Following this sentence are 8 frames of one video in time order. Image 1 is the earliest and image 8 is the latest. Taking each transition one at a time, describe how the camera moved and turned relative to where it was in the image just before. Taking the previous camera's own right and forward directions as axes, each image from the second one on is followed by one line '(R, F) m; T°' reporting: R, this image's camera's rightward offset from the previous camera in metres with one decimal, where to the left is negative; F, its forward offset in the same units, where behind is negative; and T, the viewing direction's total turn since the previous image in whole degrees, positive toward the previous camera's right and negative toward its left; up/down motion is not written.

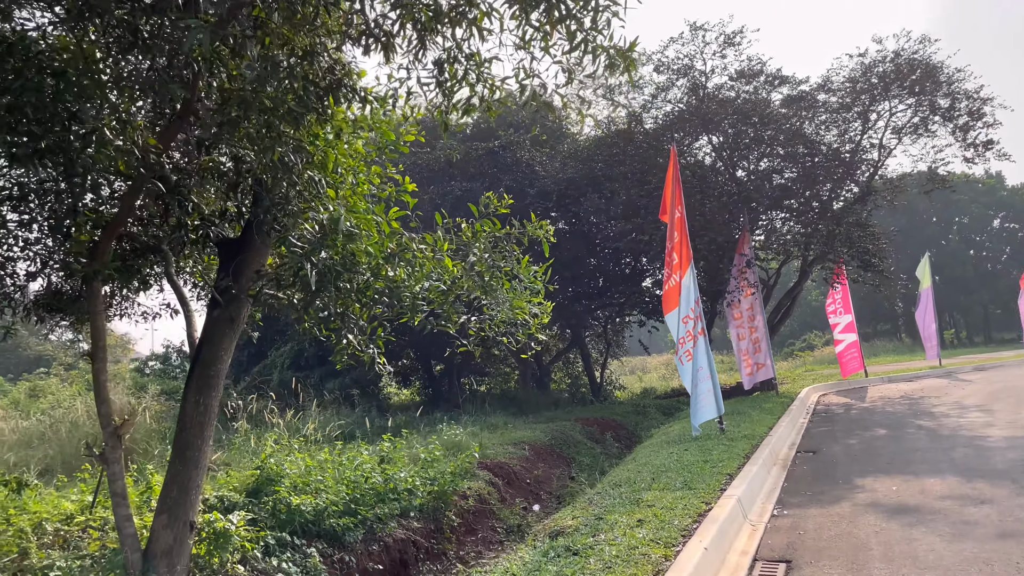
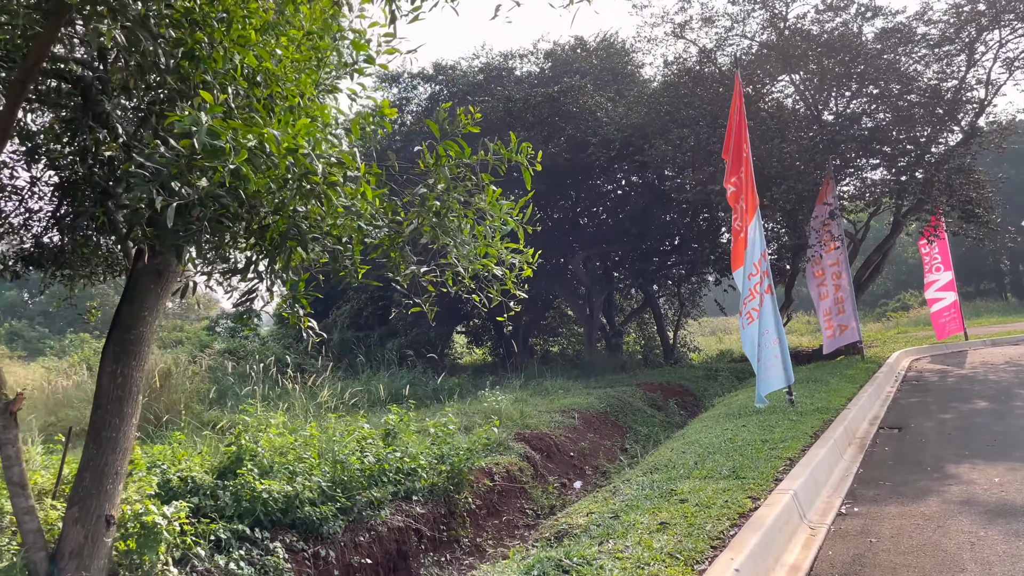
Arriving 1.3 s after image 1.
(+0.4, +0.8) m; -6°
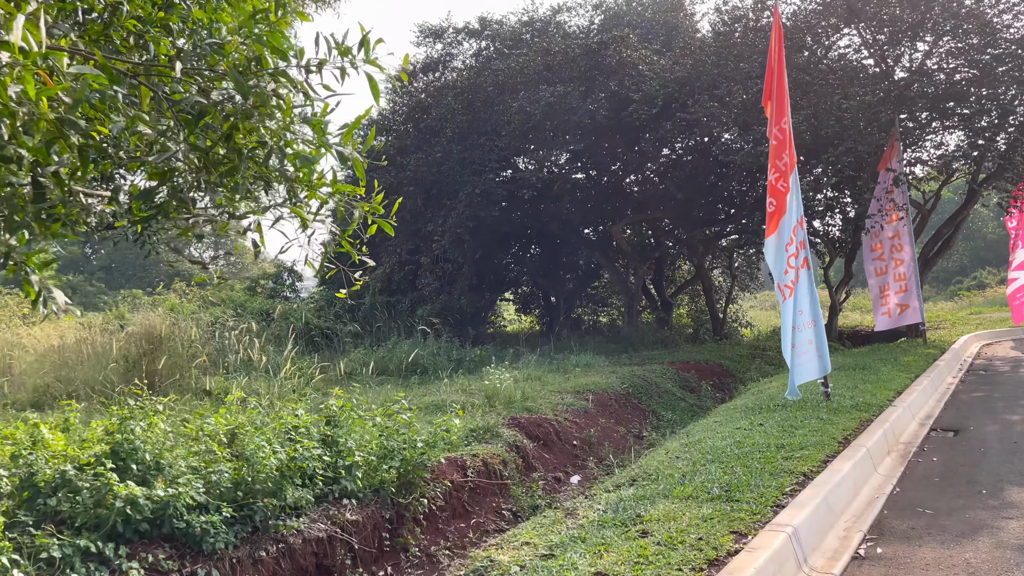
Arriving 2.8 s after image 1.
(+0.5, +0.8) m; -4°
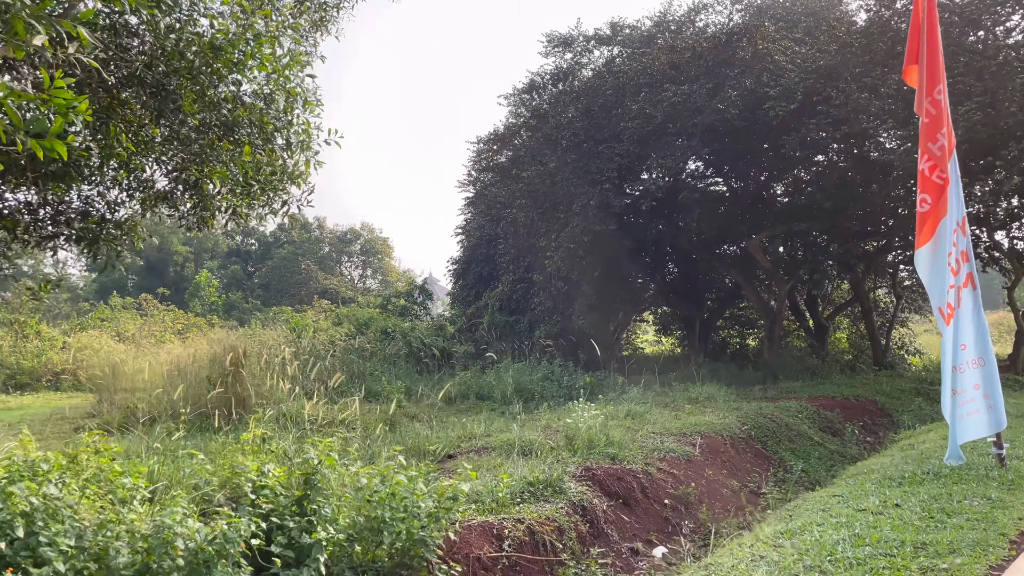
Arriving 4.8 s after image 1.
(+0.5, +1.1) m; -11°
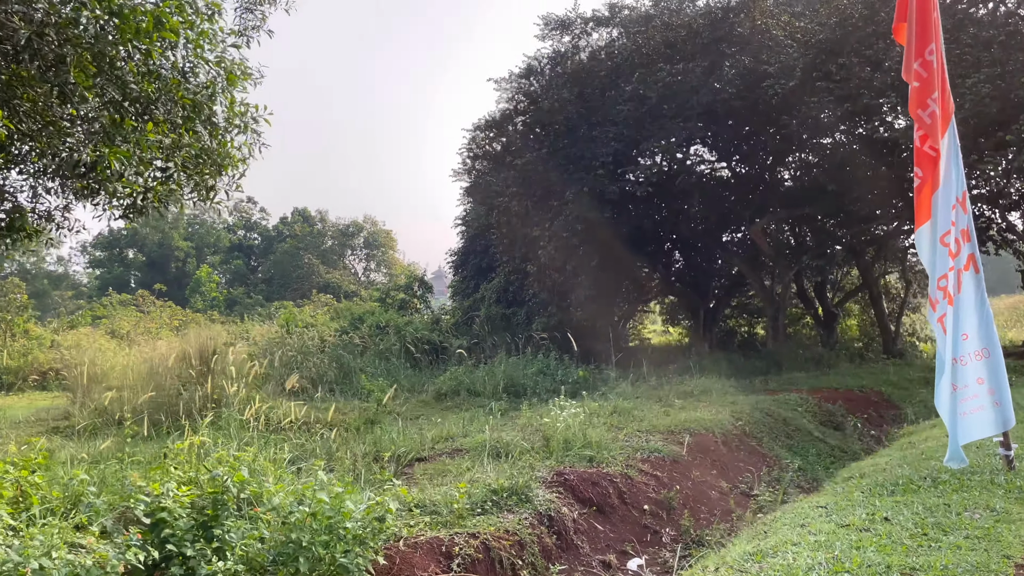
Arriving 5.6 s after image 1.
(+0.3, +0.4) m; -1°
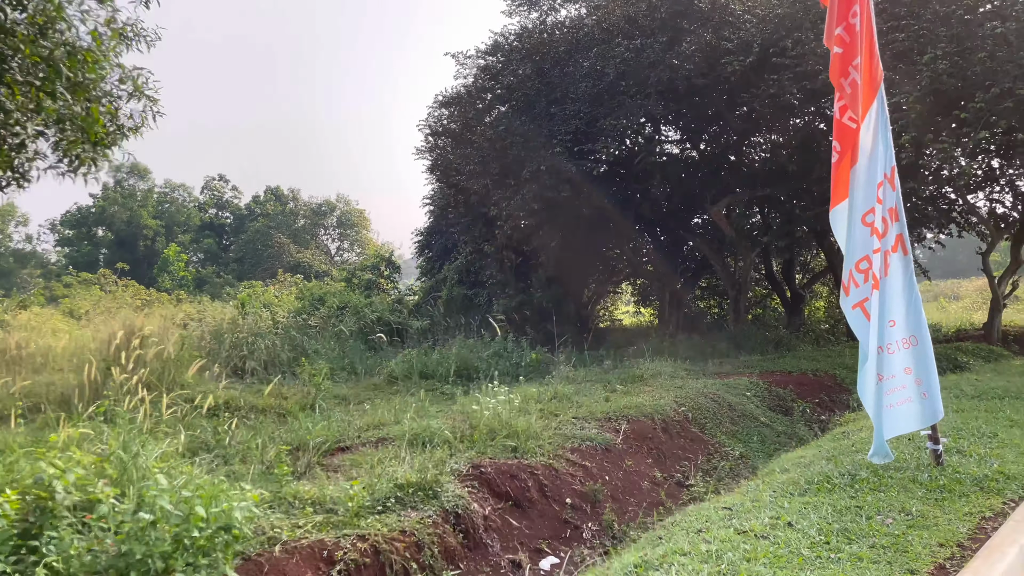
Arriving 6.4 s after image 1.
(+0.4, +0.3) m; +1°
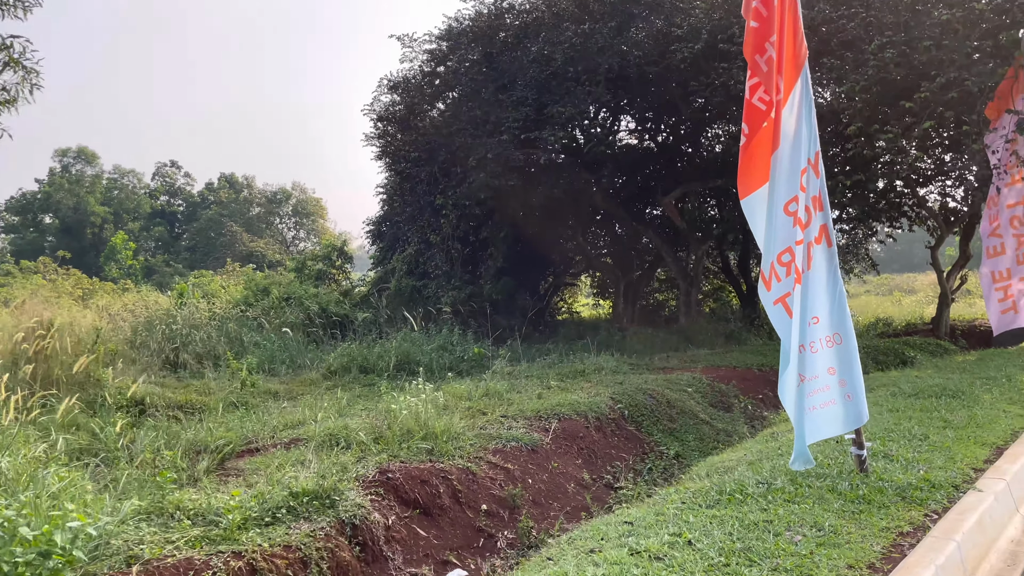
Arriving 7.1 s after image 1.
(+0.3, +0.3) m; +2°
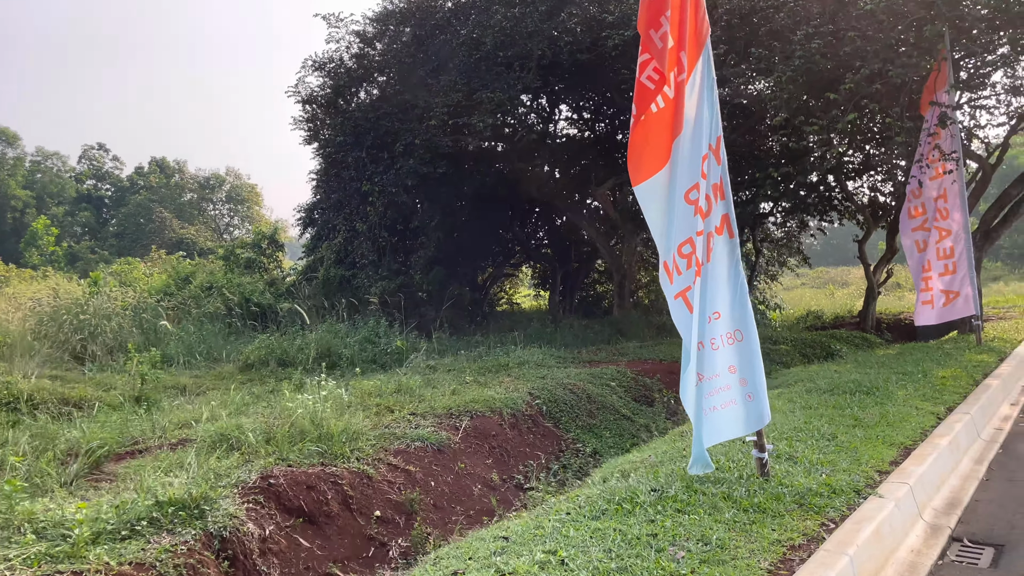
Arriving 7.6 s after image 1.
(+0.3, +0.3) m; +4°
